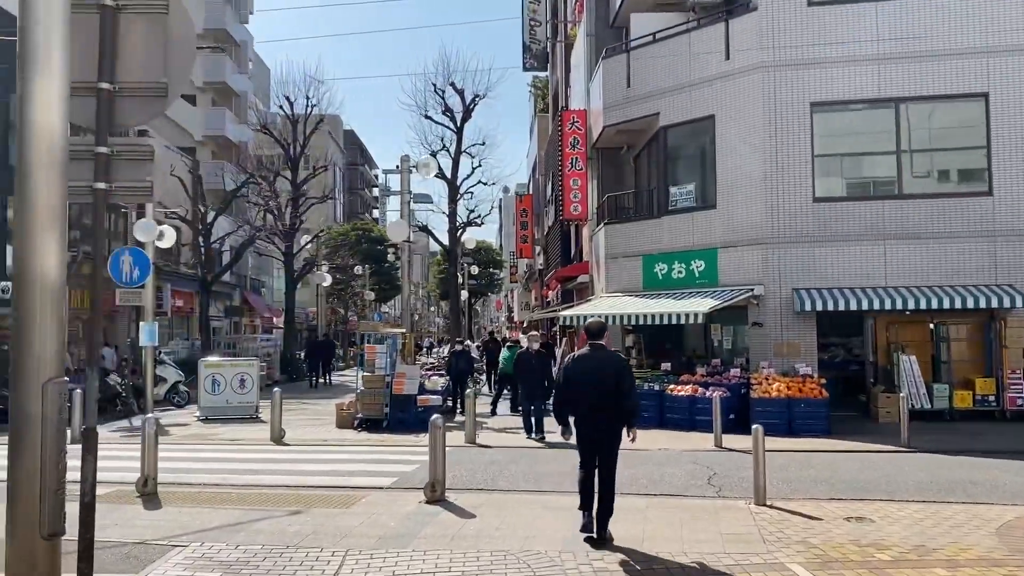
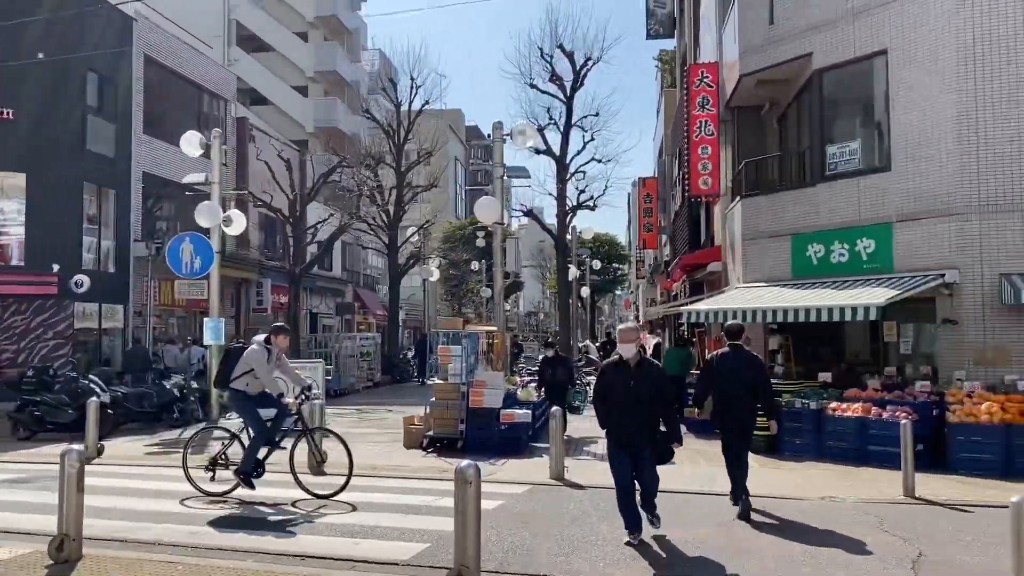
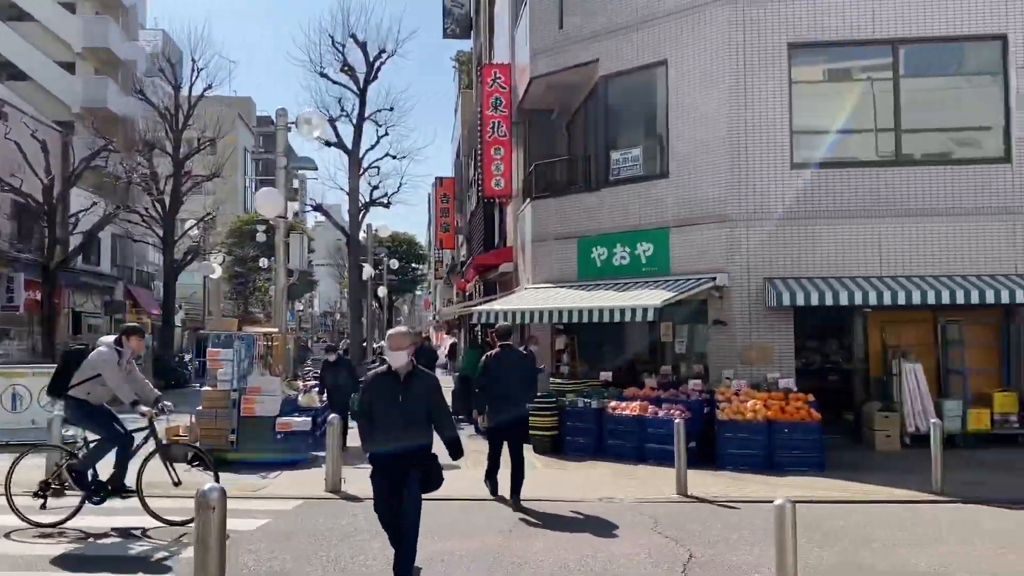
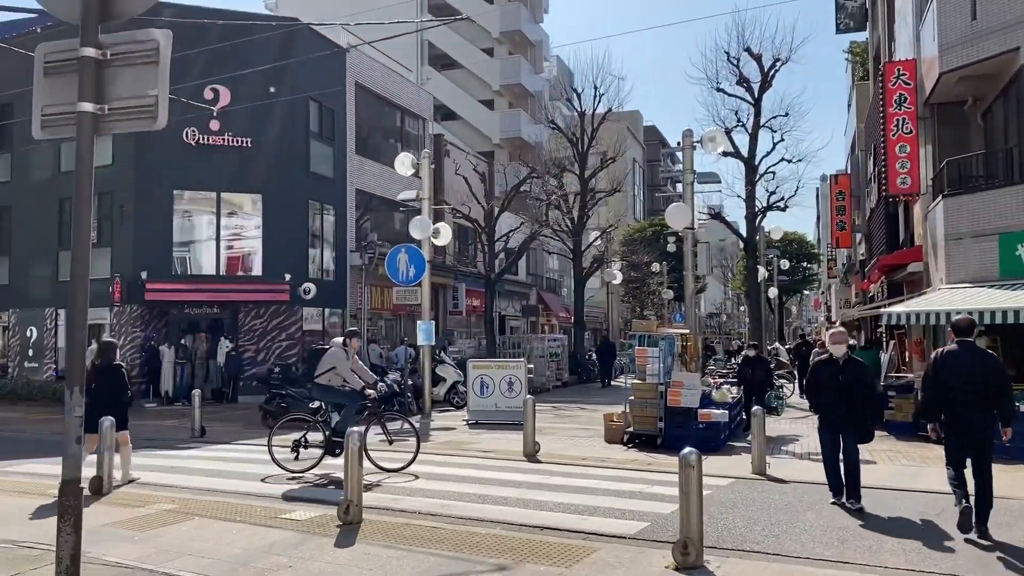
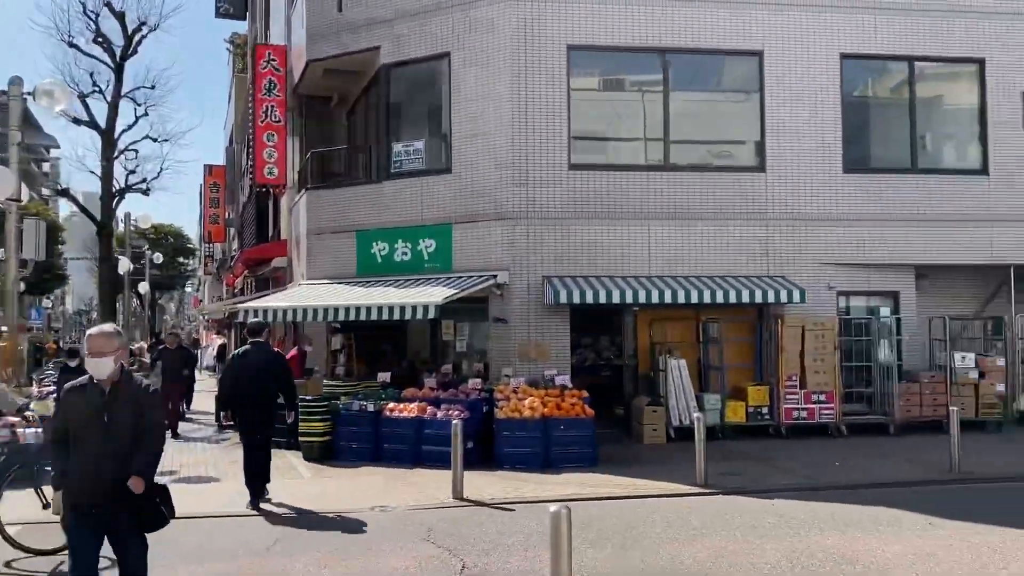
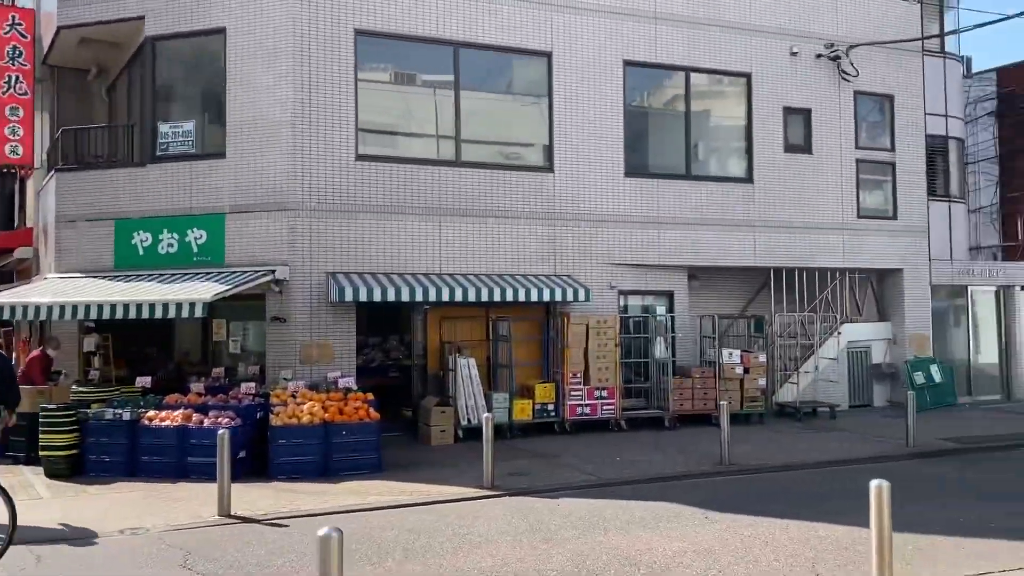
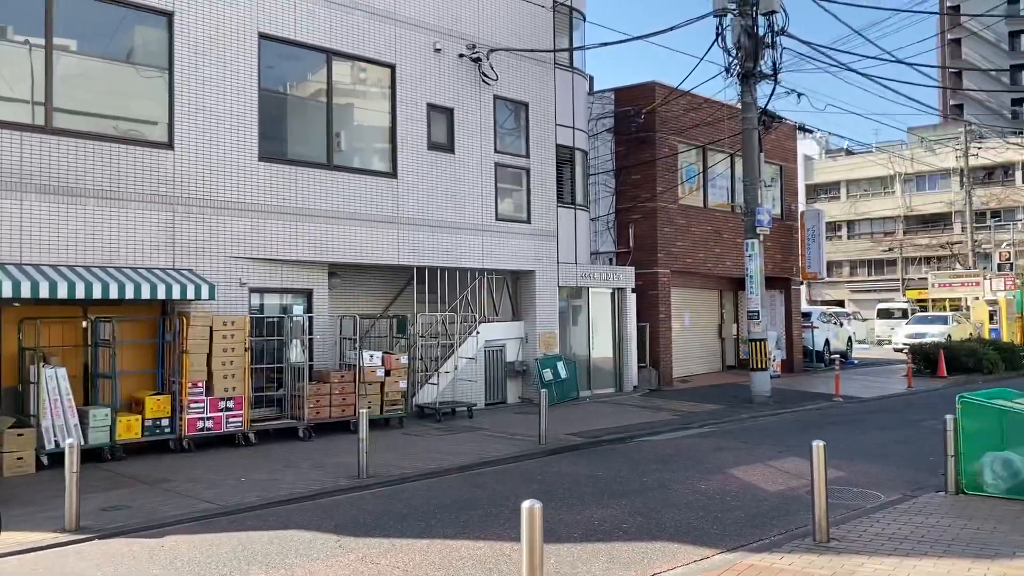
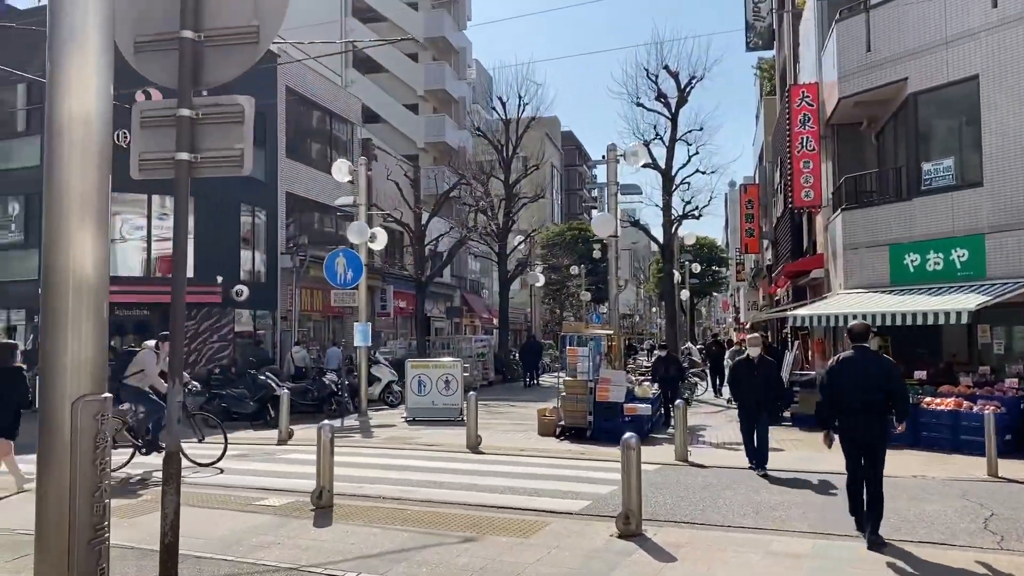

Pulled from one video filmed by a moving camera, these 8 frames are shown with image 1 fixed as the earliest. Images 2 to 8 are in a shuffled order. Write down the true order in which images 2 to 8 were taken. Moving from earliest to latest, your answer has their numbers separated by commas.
8, 4, 2, 3, 5, 6, 7
